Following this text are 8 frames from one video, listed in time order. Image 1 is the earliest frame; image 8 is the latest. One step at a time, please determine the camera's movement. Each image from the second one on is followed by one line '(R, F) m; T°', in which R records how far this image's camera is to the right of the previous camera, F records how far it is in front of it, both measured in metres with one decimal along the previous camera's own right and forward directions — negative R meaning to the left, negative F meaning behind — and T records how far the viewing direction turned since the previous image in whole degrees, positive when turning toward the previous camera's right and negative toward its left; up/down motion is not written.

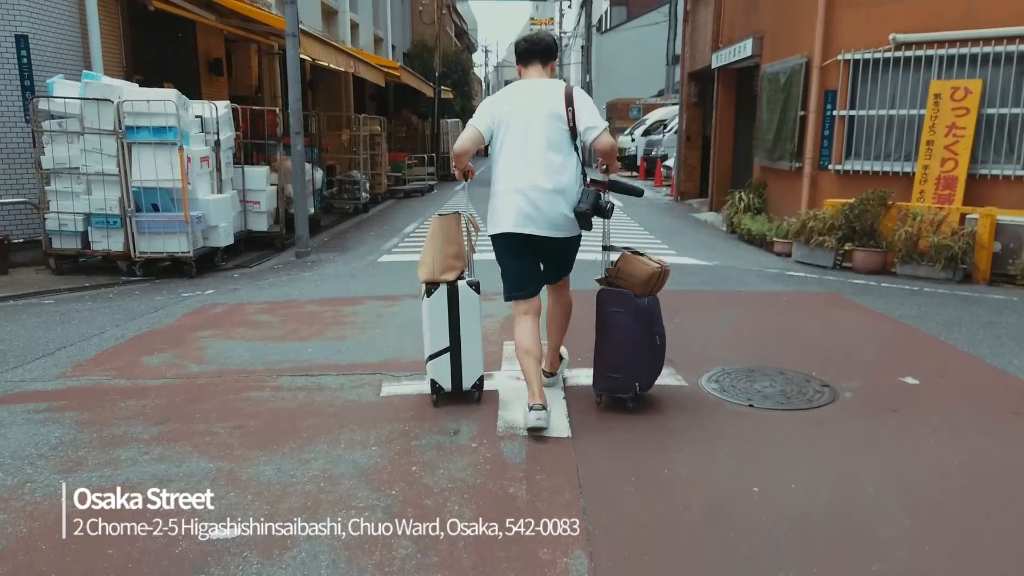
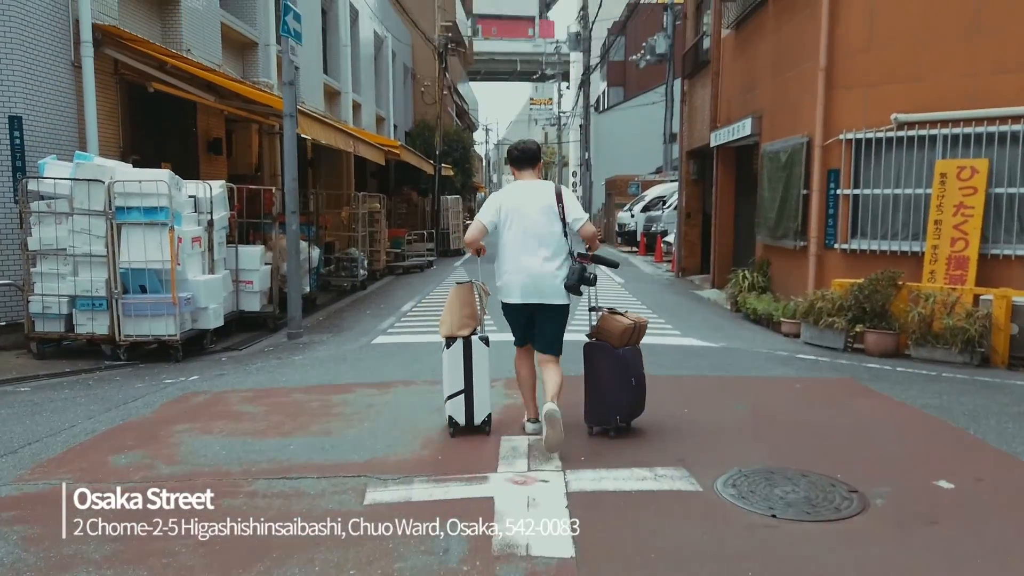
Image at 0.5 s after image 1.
(0.0, +0.3) m; 0°
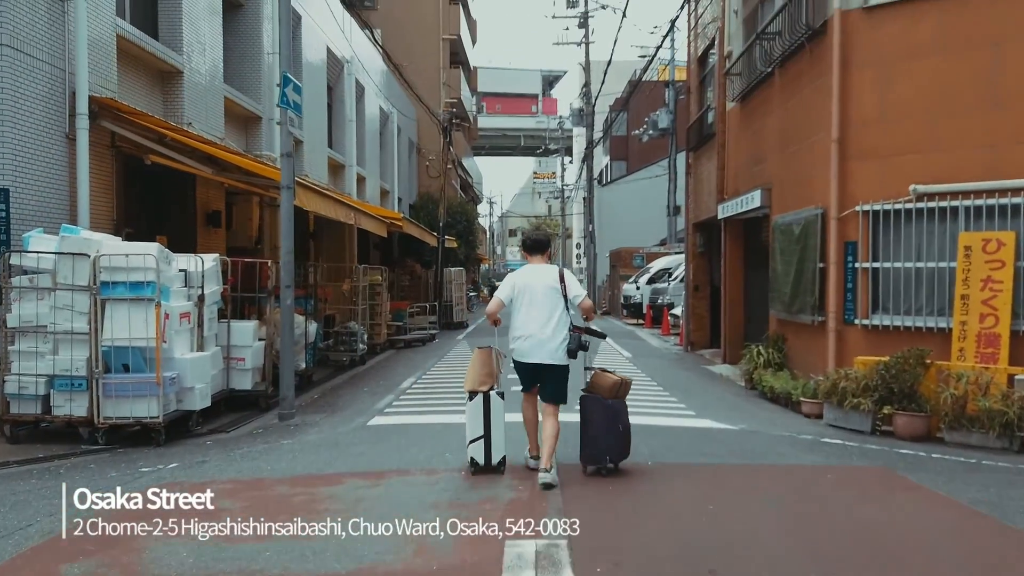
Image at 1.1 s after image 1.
(0.0, +0.4) m; 0°
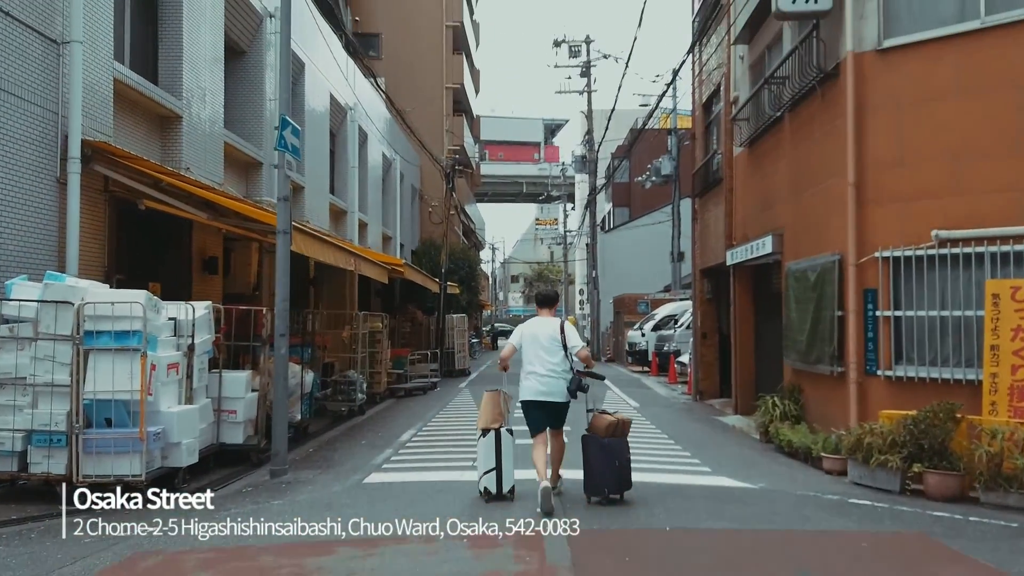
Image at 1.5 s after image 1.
(0.0, +0.4) m; 0°
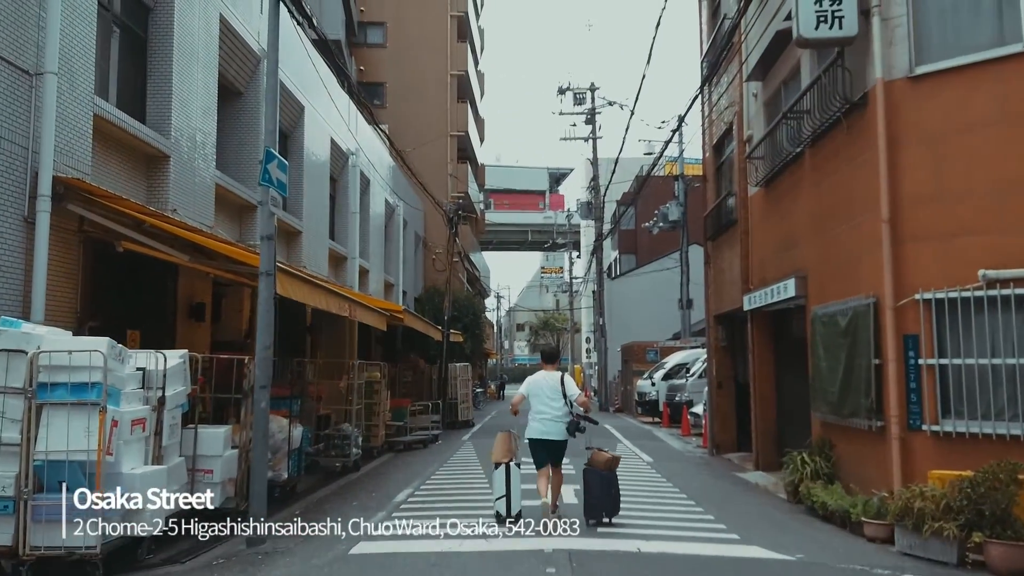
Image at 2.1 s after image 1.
(0.0, +0.7) m; 0°
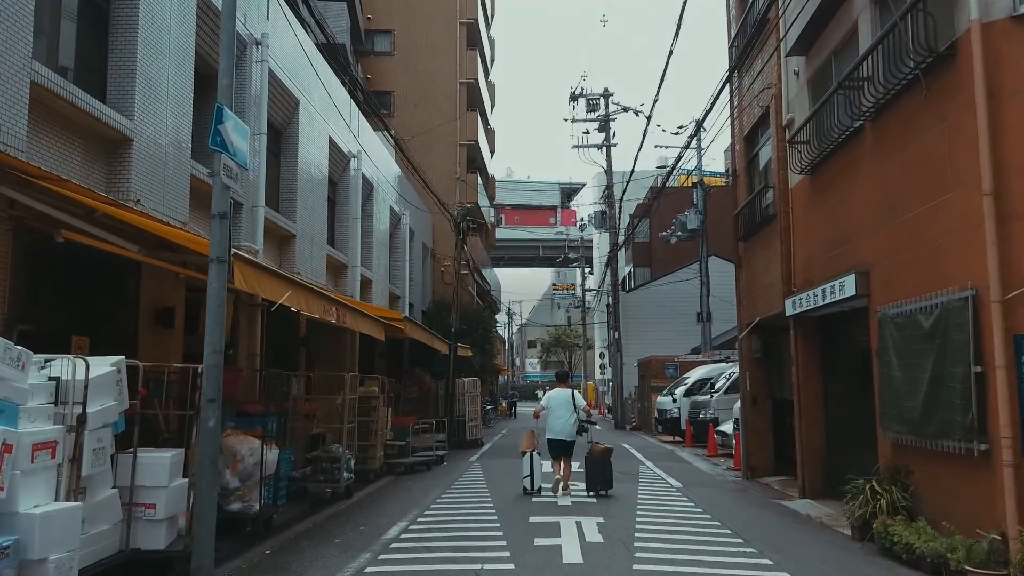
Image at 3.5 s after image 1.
(0.0, +1.5) m; -1°
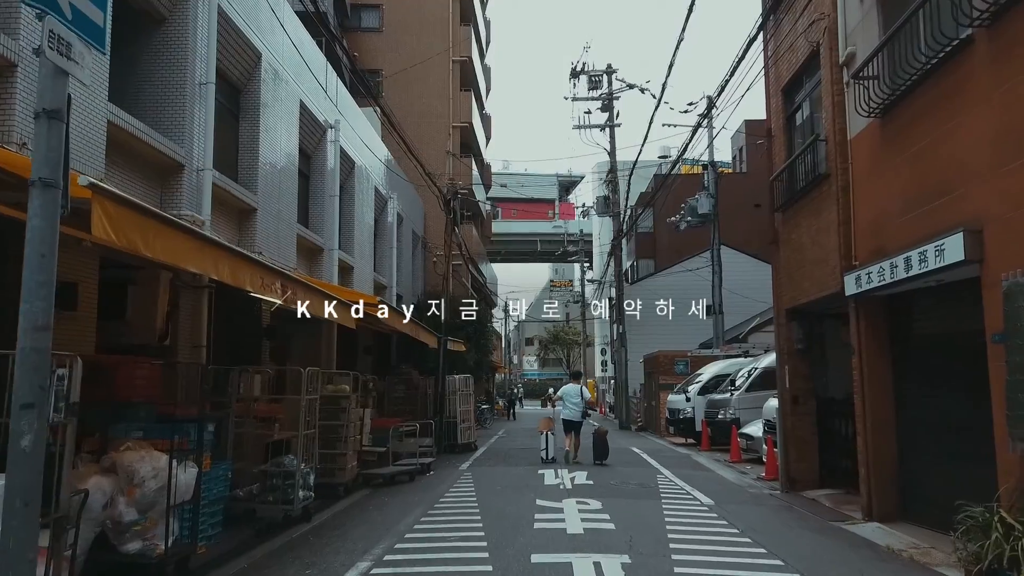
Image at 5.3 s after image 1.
(0.0, +2.3) m; 0°
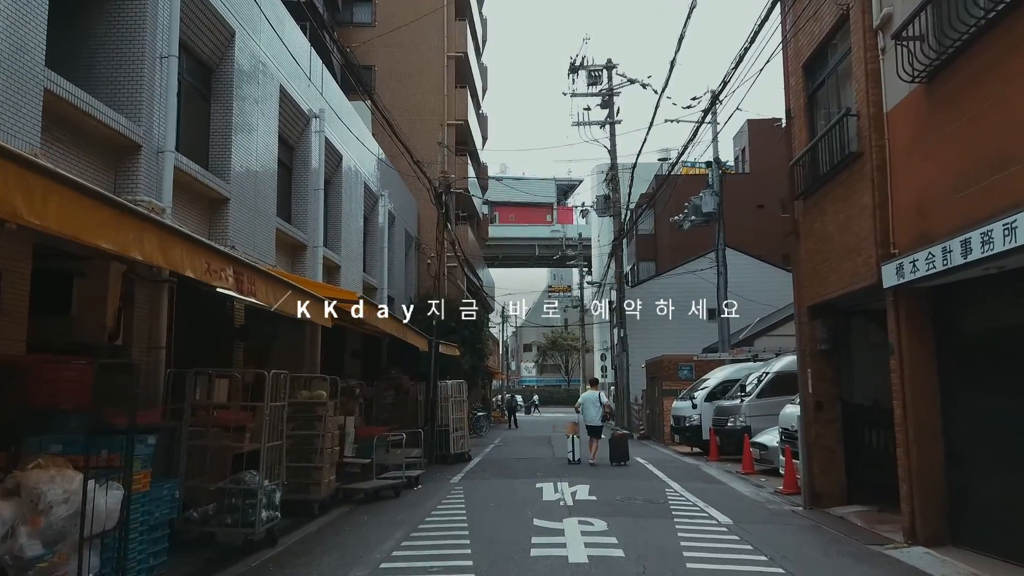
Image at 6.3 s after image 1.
(+0.1, +1.2) m; 0°
